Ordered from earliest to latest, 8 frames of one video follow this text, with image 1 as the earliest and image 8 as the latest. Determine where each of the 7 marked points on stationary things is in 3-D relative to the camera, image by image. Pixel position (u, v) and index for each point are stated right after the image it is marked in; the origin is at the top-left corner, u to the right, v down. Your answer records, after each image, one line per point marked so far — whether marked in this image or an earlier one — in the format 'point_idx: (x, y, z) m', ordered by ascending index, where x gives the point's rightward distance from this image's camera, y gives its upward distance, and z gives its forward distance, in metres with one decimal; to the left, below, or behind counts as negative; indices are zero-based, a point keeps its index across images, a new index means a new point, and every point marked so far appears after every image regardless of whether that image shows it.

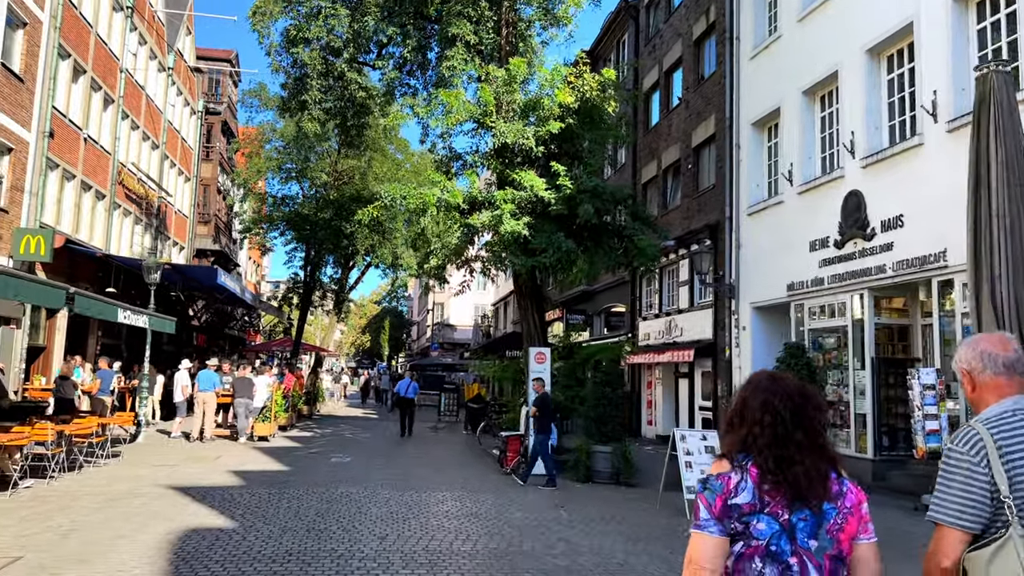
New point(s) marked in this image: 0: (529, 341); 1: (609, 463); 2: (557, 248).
0: (+0.3, -1.1, +15.0) m
1: (+1.6, -2.9, +12.1) m
2: (+0.8, +0.8, +13.4) m
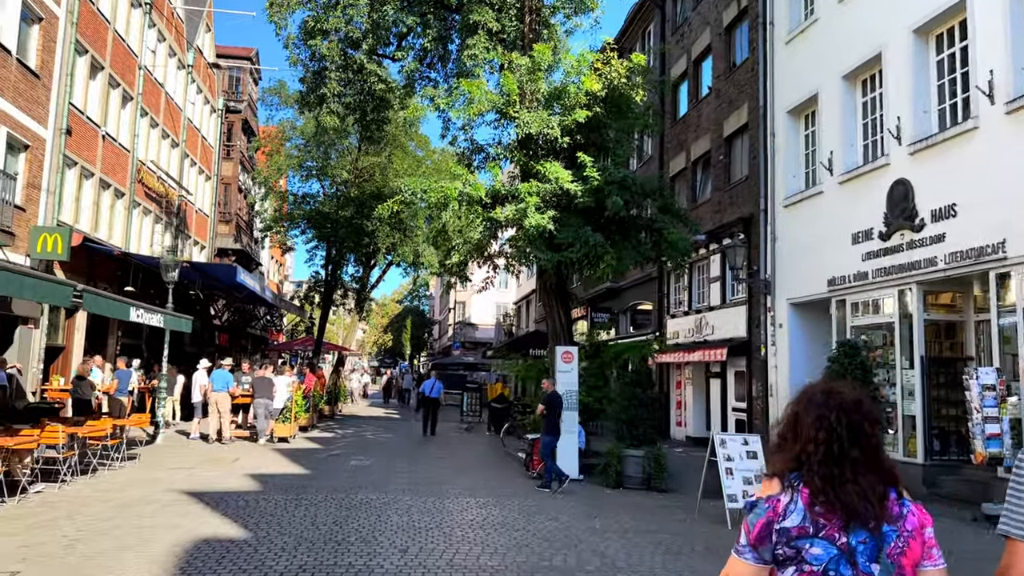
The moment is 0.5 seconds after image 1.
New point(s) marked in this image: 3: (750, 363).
0: (+0.8, -1.0, +14.4) m
1: (+2.0, -2.8, +11.5) m
2: (+1.2, +0.8, +12.8) m
3: (+5.2, -1.7, +16.0) m
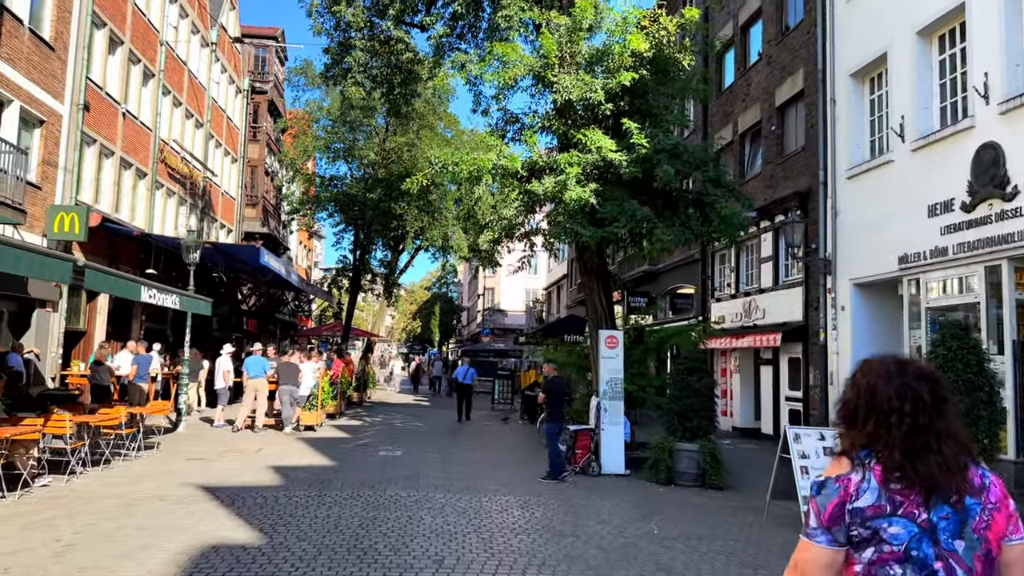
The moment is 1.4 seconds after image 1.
0: (+1.5, -0.6, +13.4) m
1: (+2.6, -2.5, +10.5) m
2: (+1.9, +1.2, +11.7) m
3: (+6.0, -1.2, +14.8) m
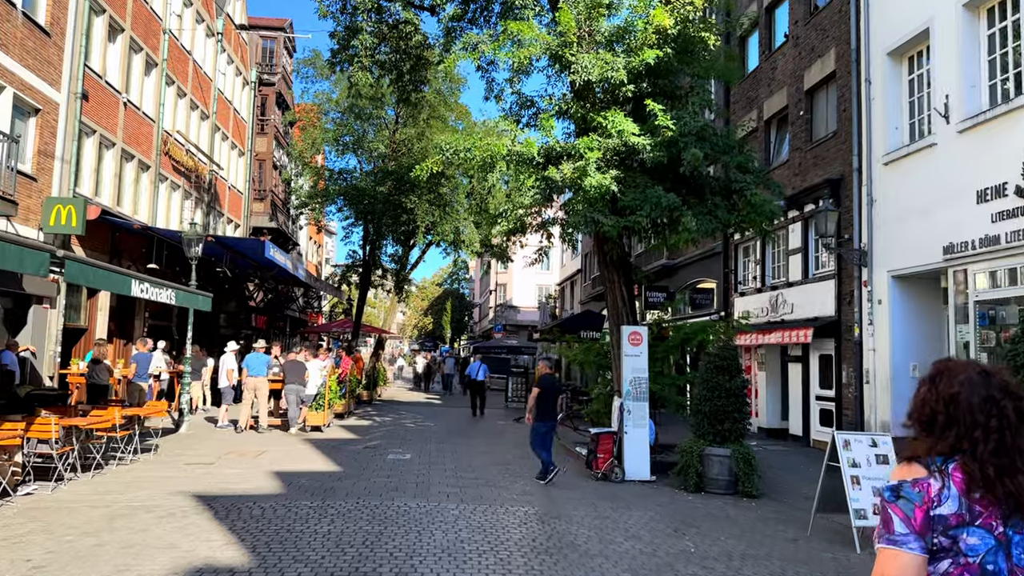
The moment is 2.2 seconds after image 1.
0: (+1.8, -0.5, +12.7) m
1: (+2.9, -2.4, +9.8) m
2: (+2.1, +1.3, +11.0) m
3: (+6.3, -1.1, +14.0) m
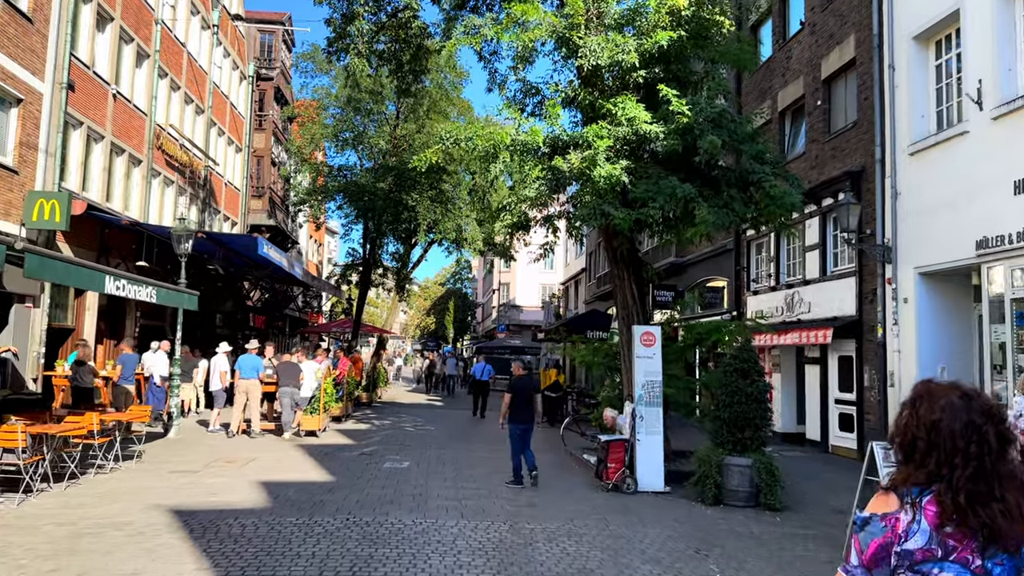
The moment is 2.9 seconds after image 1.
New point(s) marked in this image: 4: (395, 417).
0: (+1.9, -0.5, +12.0) m
1: (+2.9, -2.4, +9.1) m
2: (+2.2, +1.3, +10.3) m
3: (+6.3, -1.1, +13.3) m
4: (-3.1, -3.4, +19.5) m
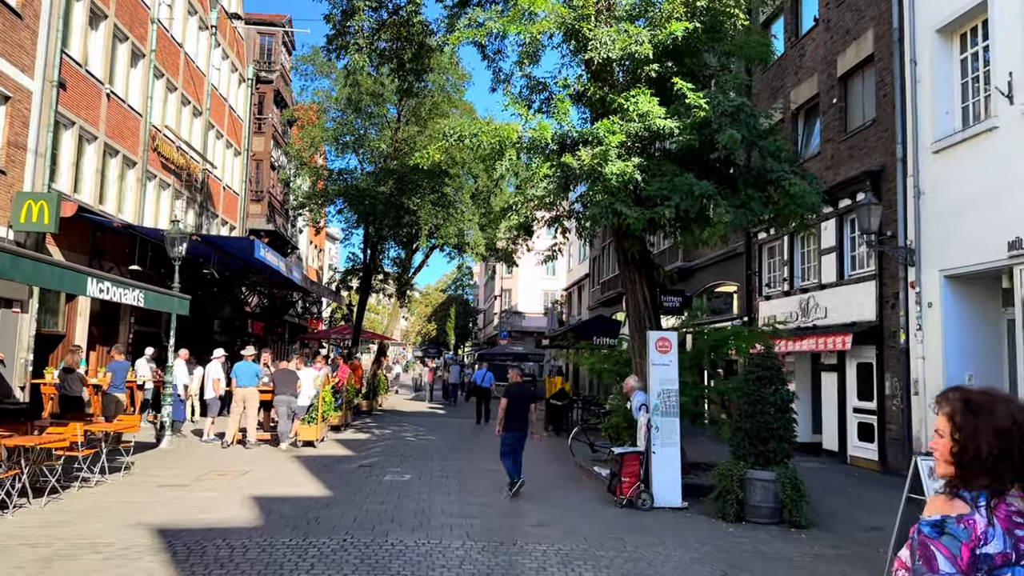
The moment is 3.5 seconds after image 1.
0: (+2.0, -0.6, +11.4) m
1: (+3.0, -2.4, +8.5) m
2: (+2.3, +1.3, +9.8) m
3: (+6.4, -1.1, +12.7) m
4: (-3.0, -3.5, +18.9) m
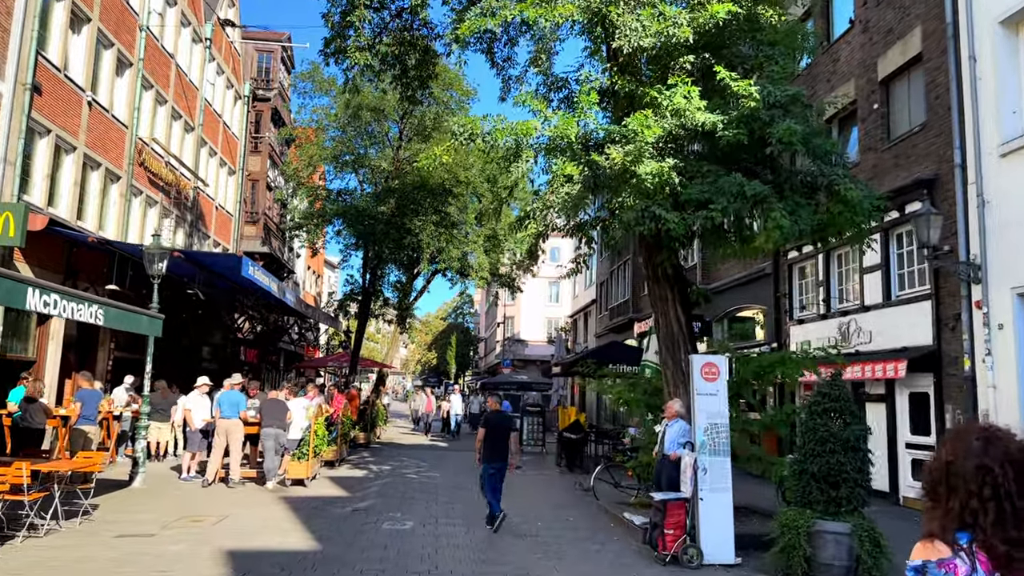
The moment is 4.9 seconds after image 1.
0: (+2.2, -0.8, +10.1) m
1: (+3.3, -2.6, +7.1) m
2: (+2.5, +1.1, +8.5) m
3: (+6.7, -1.5, +11.4) m
4: (-2.8, -4.1, +17.5) m
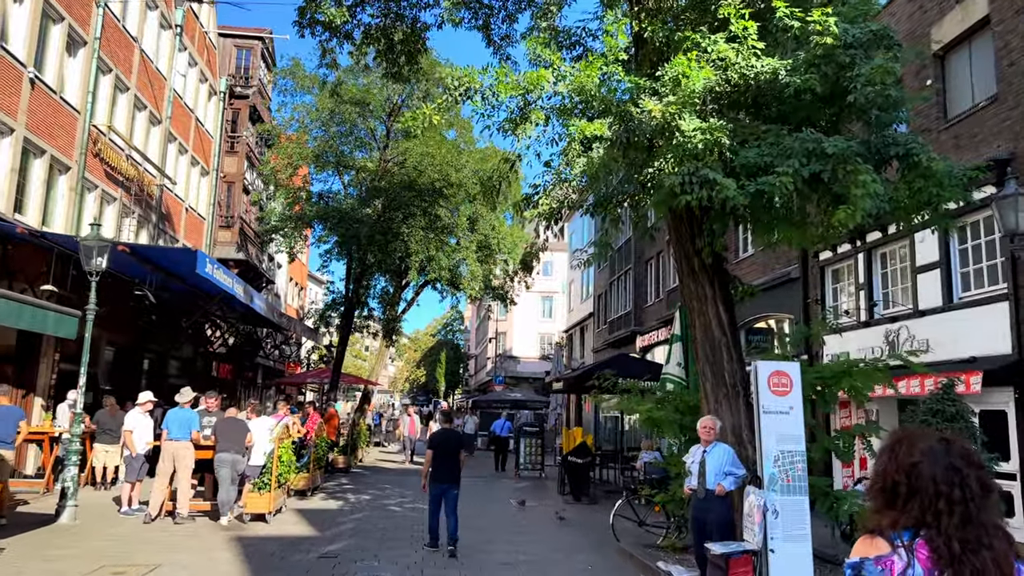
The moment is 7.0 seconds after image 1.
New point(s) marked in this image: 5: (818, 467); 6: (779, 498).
0: (+2.2, -0.7, +8.2) m
1: (+3.3, -2.4, +5.2) m
2: (+2.6, +1.2, +6.7) m
3: (+6.7, -1.4, +9.6) m
4: (-2.8, -4.2, +15.4) m
5: (+3.5, -2.0, +8.3) m
6: (+2.2, -1.7, +5.9) m
